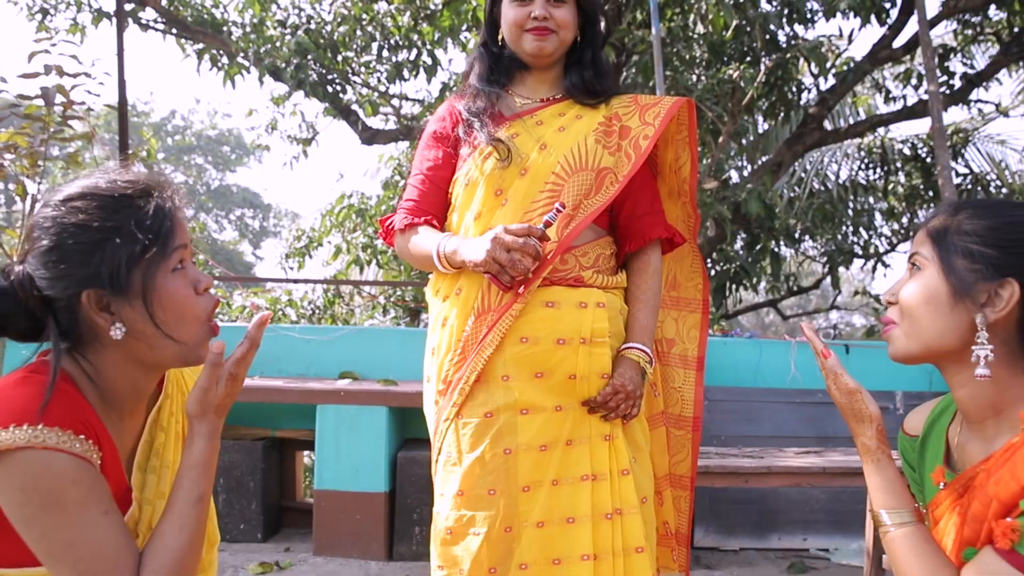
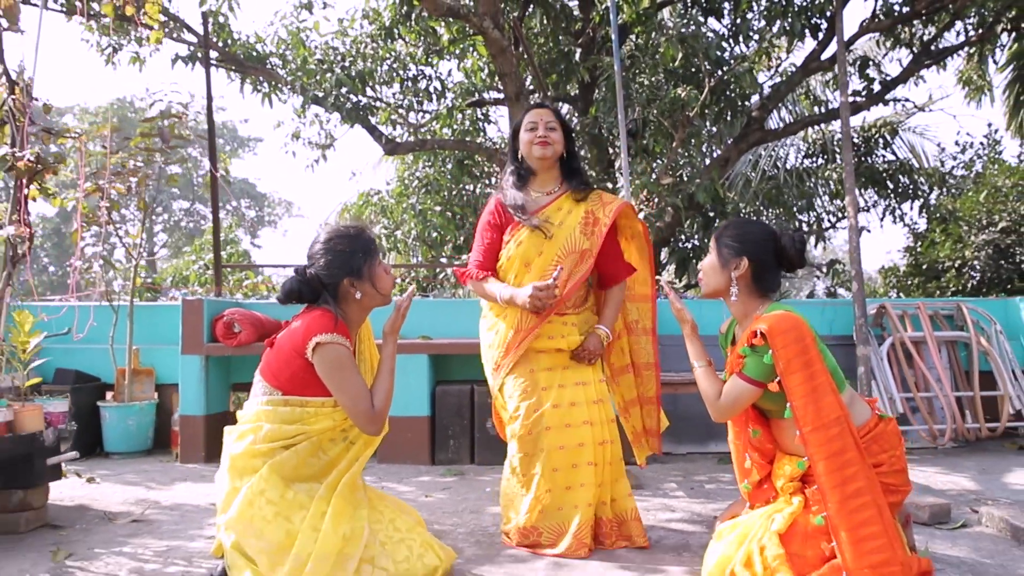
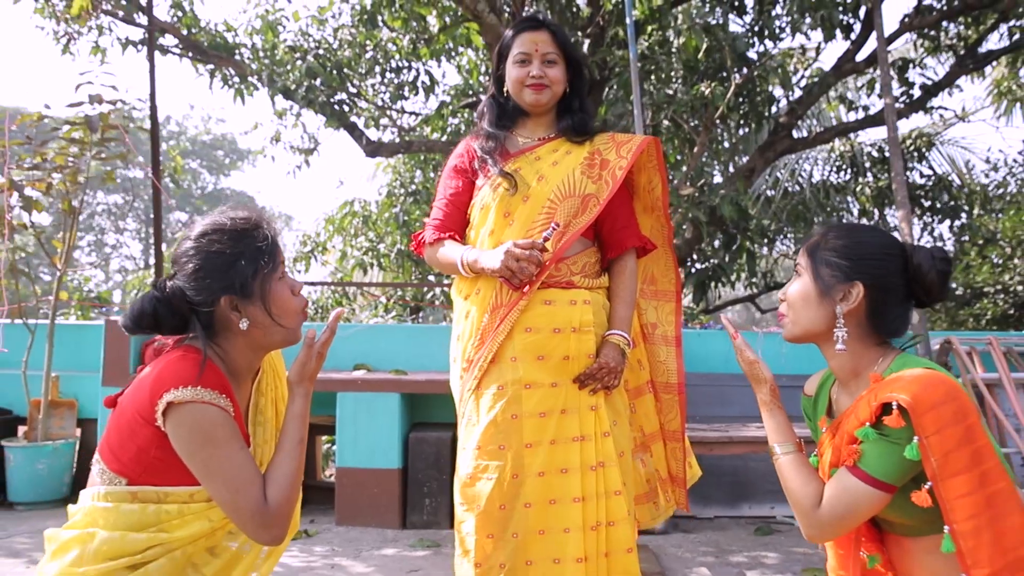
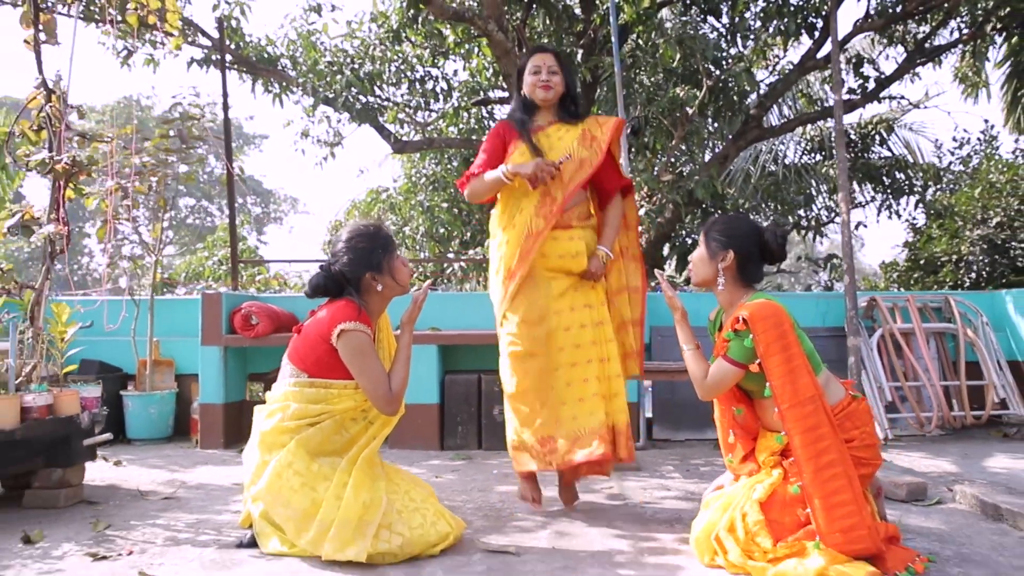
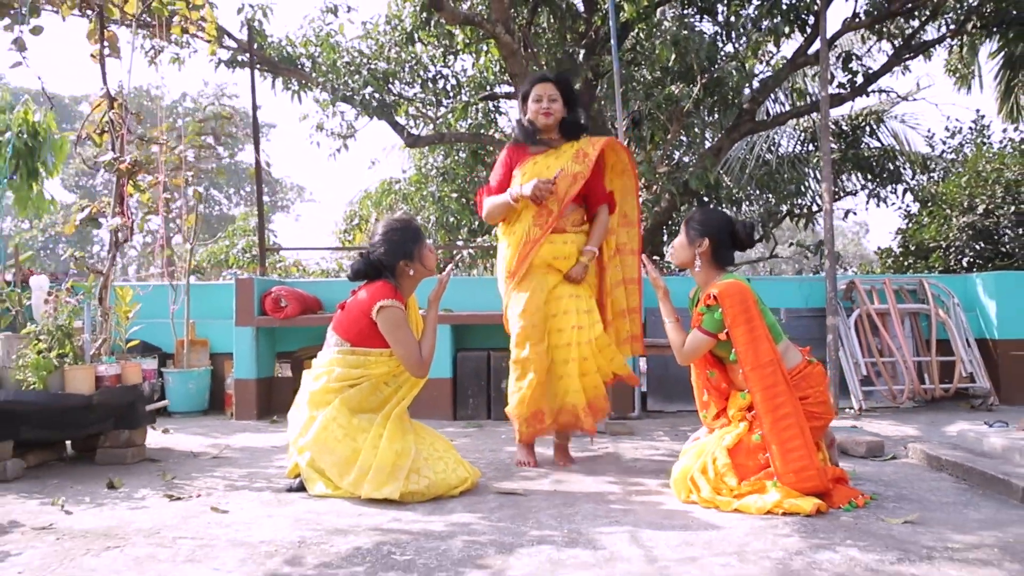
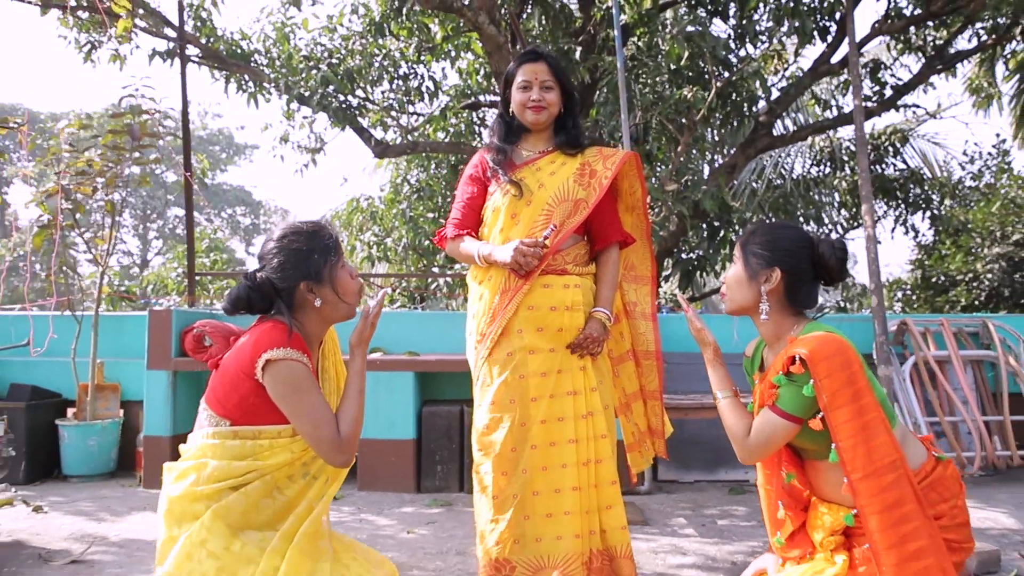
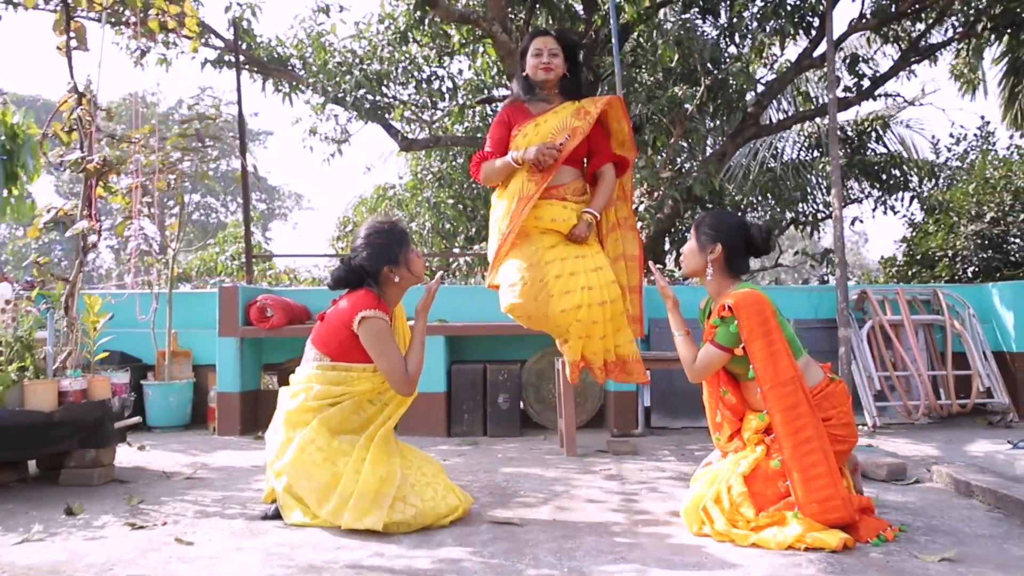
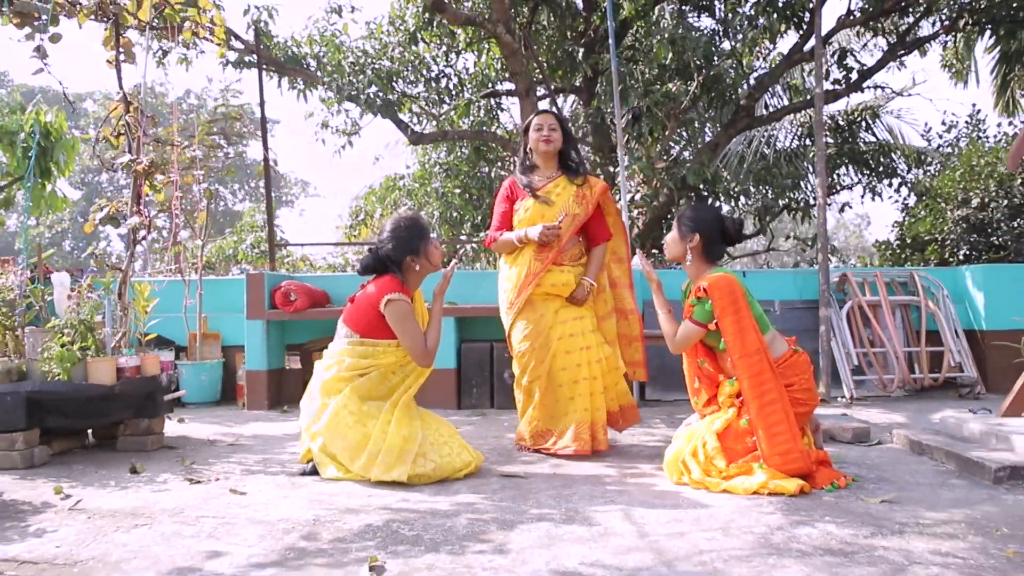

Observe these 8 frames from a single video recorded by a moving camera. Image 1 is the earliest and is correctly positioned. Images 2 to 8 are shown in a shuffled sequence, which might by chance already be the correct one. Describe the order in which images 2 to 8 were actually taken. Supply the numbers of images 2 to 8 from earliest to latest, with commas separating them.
3, 6, 2, 4, 7, 5, 8
